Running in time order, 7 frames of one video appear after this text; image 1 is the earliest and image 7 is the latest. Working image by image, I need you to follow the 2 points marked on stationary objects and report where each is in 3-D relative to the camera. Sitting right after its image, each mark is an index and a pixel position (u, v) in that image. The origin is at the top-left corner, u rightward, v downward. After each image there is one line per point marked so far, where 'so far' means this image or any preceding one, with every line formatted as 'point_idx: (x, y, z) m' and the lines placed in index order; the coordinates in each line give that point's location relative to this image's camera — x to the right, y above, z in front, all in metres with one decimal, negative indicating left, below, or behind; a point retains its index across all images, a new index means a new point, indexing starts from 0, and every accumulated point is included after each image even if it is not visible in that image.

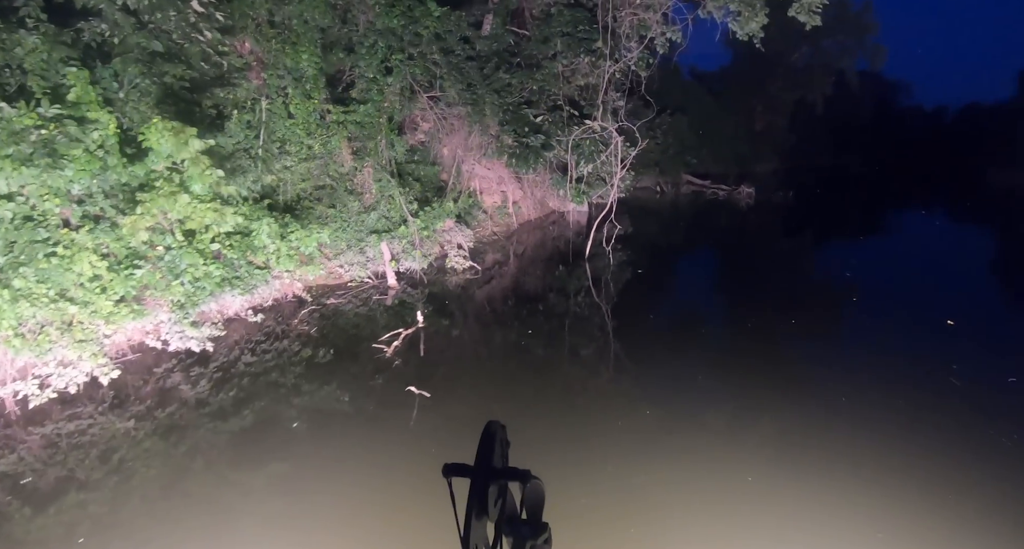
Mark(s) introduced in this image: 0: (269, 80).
0: (-3.3, +2.5, +7.3) m
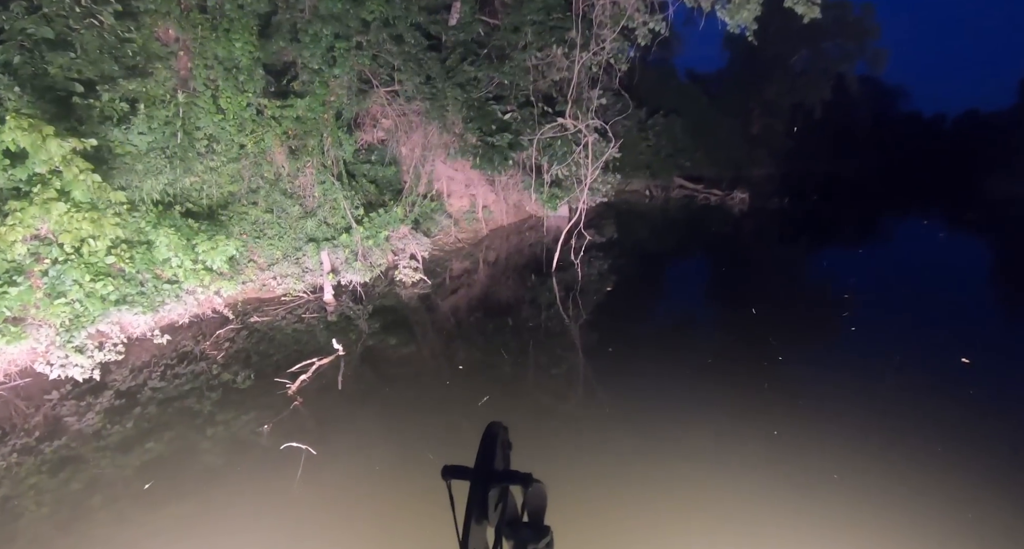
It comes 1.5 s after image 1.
0: (-3.8, +2.4, +6.5) m
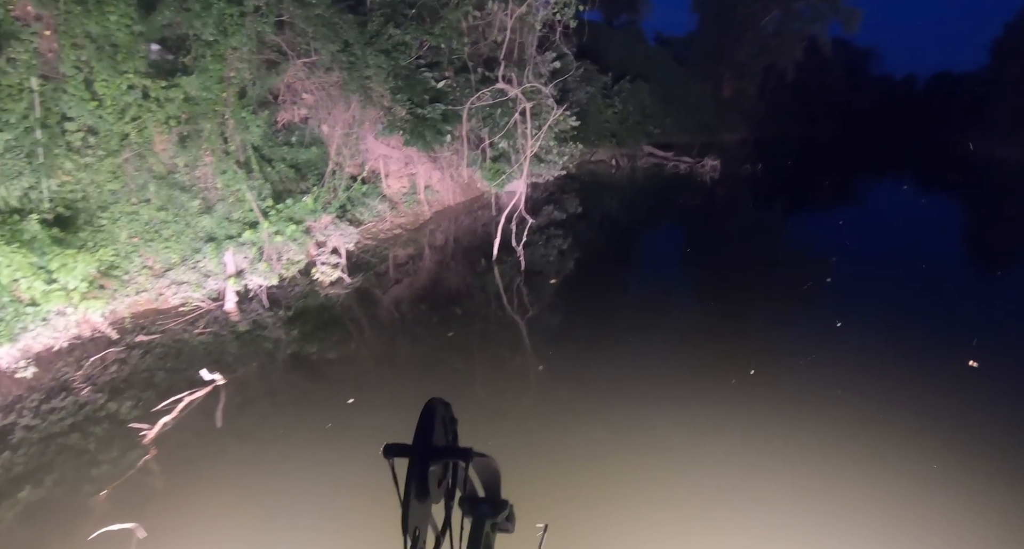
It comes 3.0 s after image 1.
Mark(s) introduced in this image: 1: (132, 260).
0: (-4.7, +2.2, +5.5) m
1: (-4.6, +0.2, +6.4) m
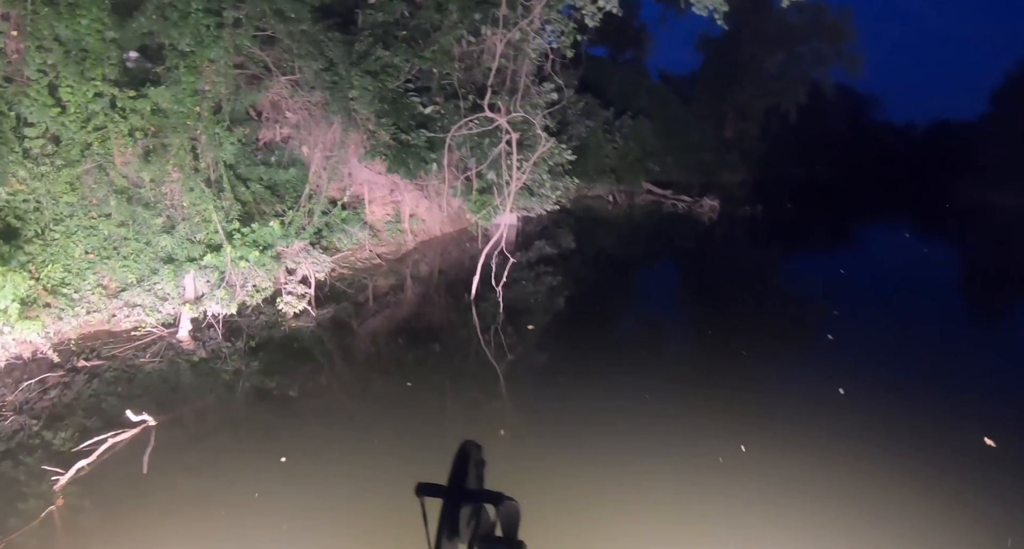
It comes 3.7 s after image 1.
0: (-4.8, +2.1, +5.2) m
1: (-4.8, 0.0, +6.0) m
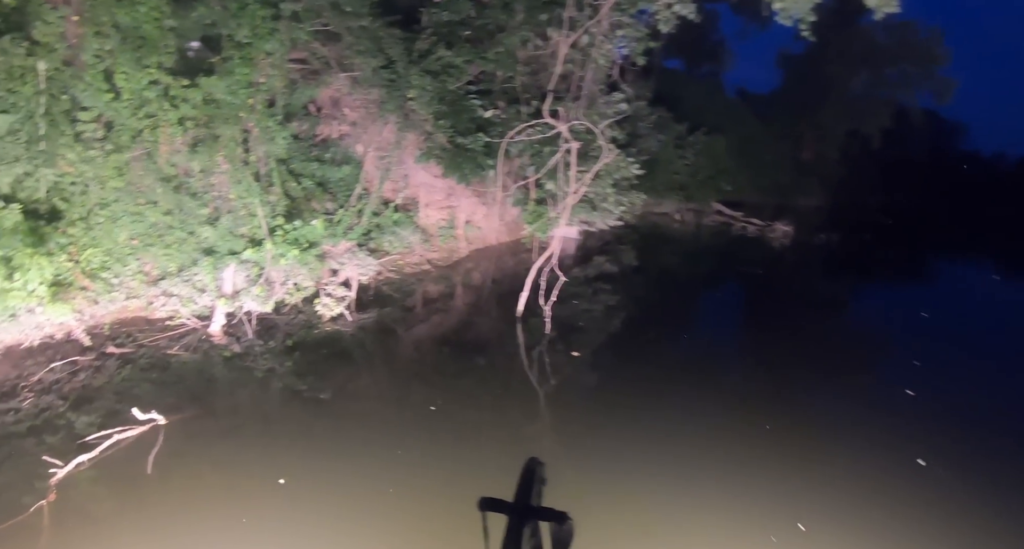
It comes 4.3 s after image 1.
0: (-4.1, +2.2, +5.2) m
1: (-4.2, +0.1, +5.9) m
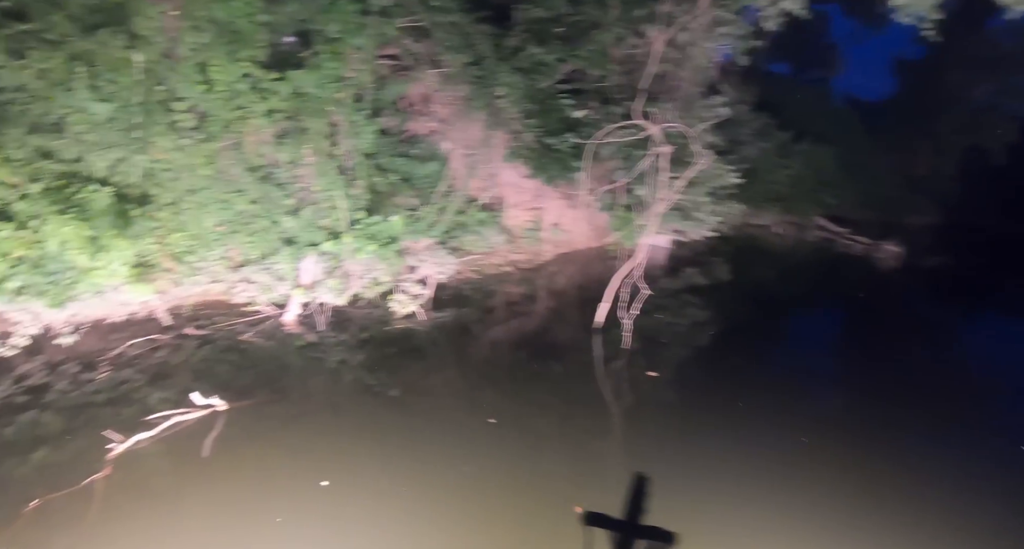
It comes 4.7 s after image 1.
0: (-3.2, +2.4, +5.2) m
1: (-3.3, +0.3, +6.0) m
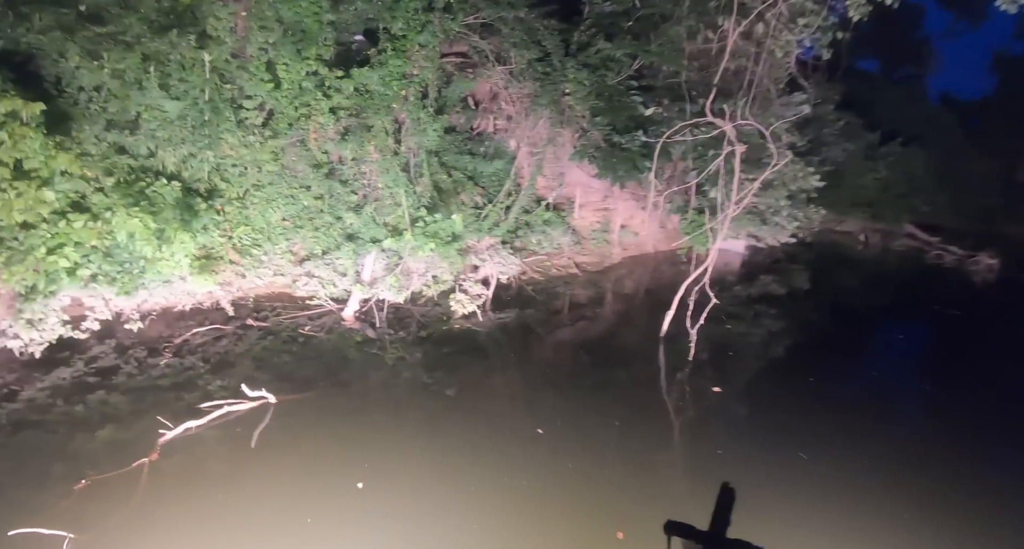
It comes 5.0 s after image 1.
0: (-2.5, +2.4, +5.2) m
1: (-2.6, +0.3, +6.0) m
